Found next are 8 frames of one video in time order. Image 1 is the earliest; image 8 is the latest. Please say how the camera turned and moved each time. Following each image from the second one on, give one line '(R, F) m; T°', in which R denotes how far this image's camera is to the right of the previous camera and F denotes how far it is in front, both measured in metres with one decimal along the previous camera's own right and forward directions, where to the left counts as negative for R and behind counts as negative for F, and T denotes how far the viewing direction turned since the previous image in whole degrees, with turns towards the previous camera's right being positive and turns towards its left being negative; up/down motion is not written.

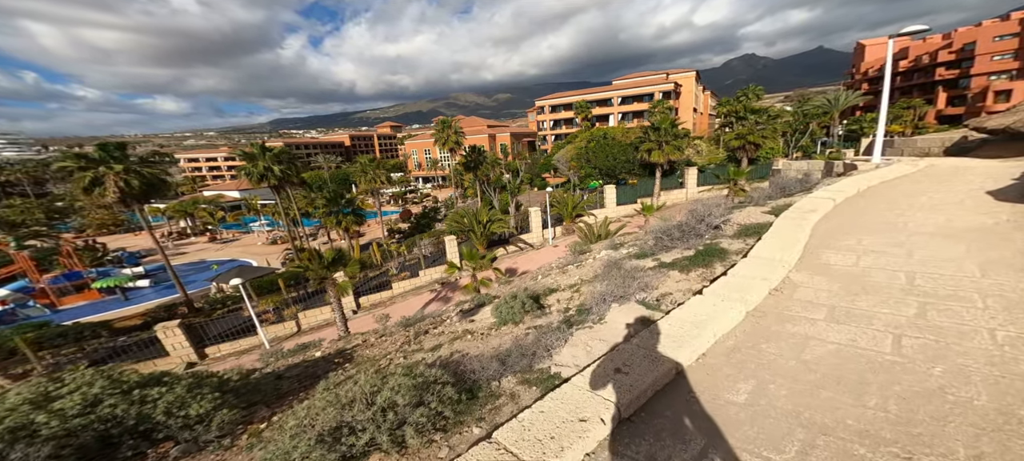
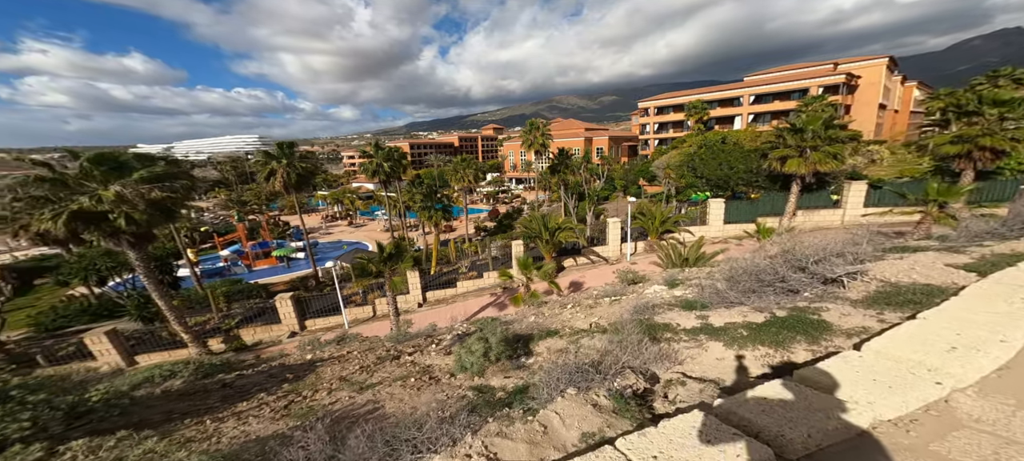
(+1.9, +1.9) m; -17°
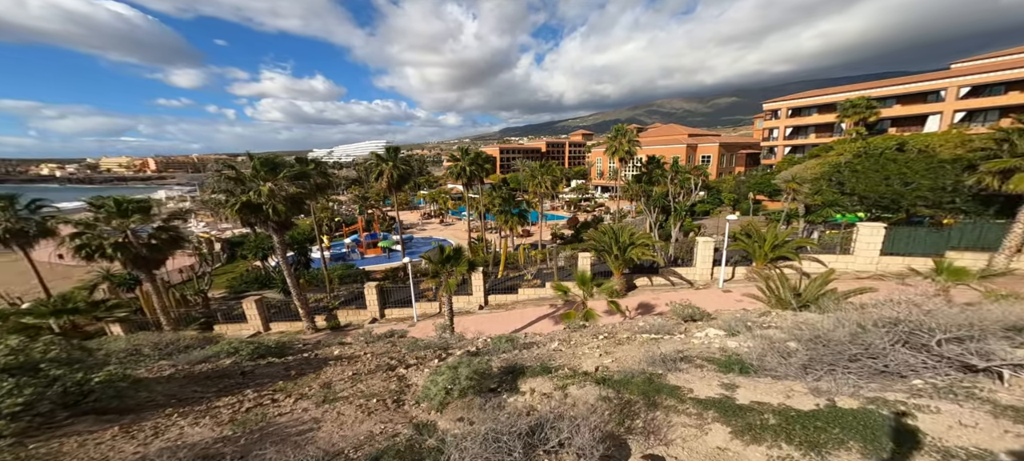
(+1.4, +0.9) m; -15°
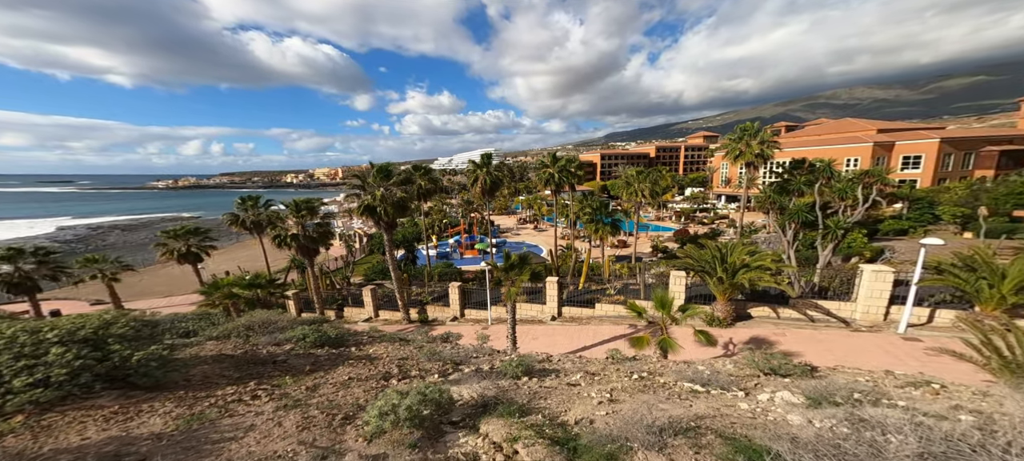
(+1.6, +1.0) m; -17°
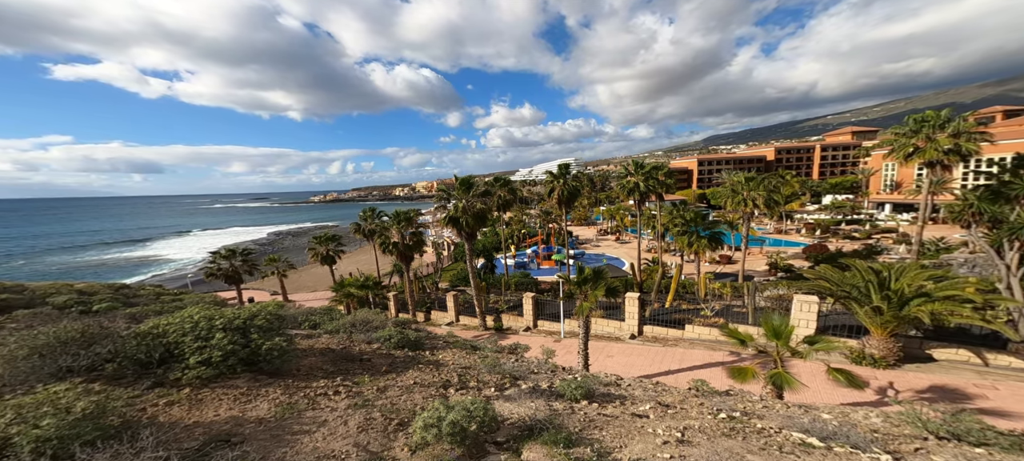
(+0.4, +0.3) m; -13°
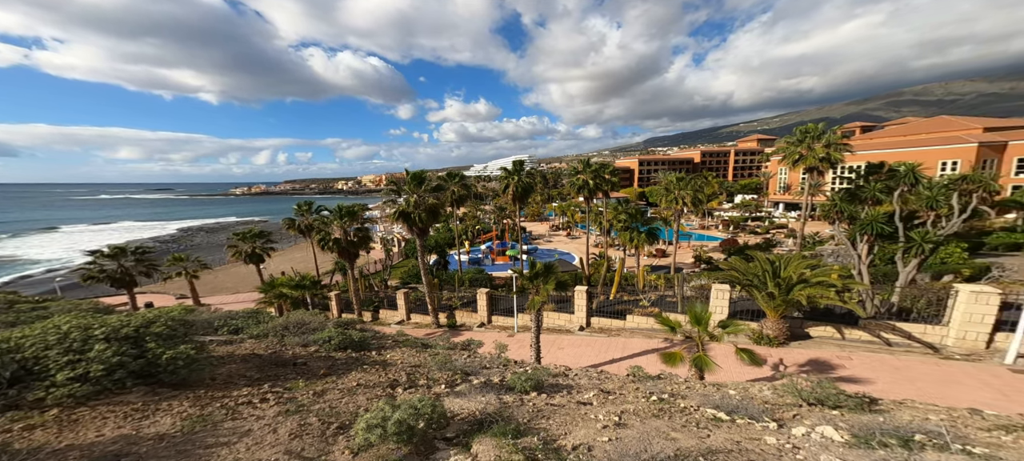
(0.0, -0.1) m; +7°
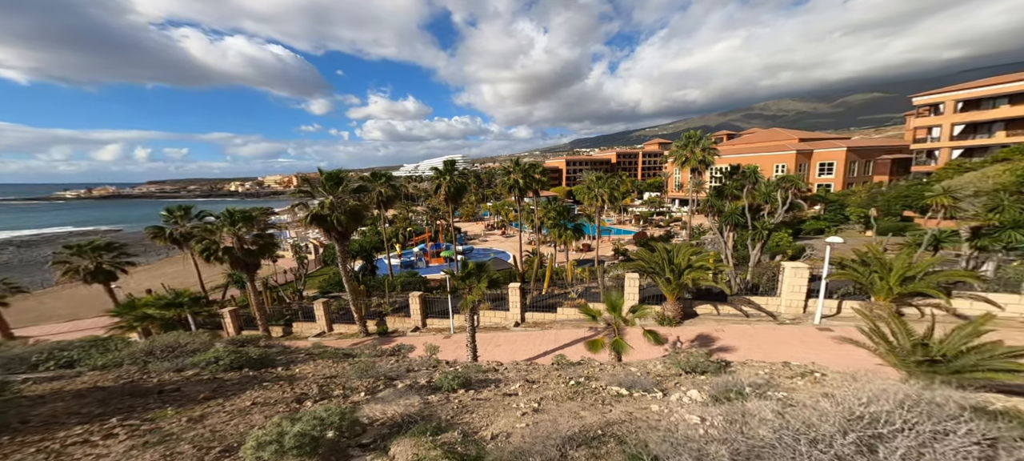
(+0.3, -0.2) m; +10°
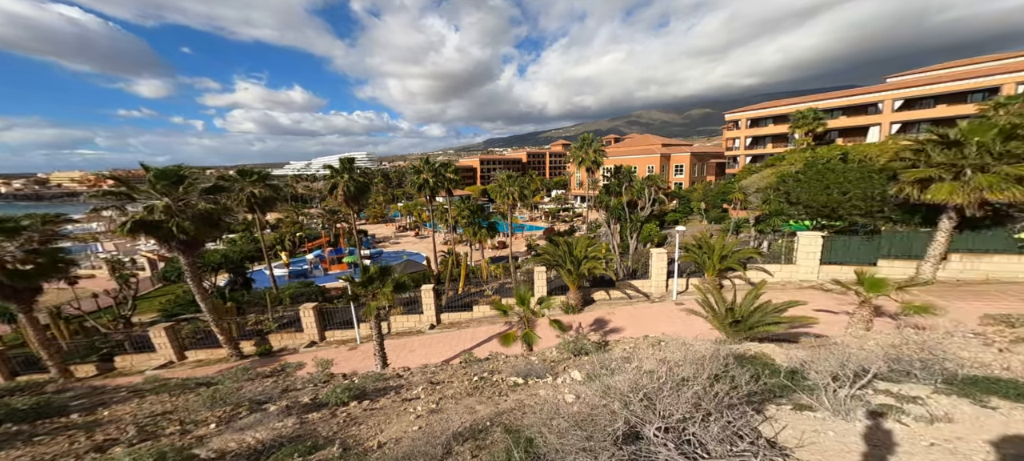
(+0.3, 0.0) m; +13°
